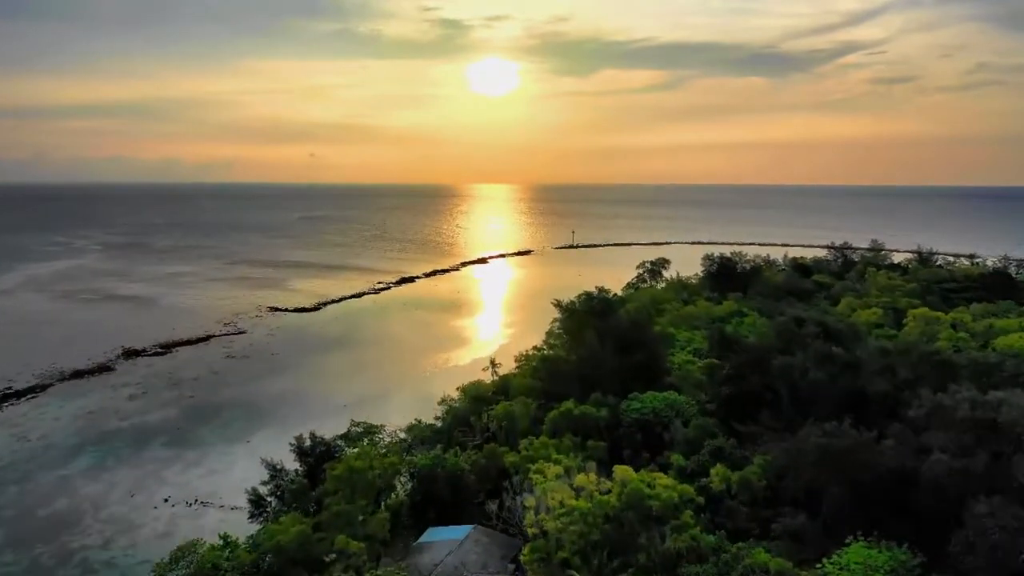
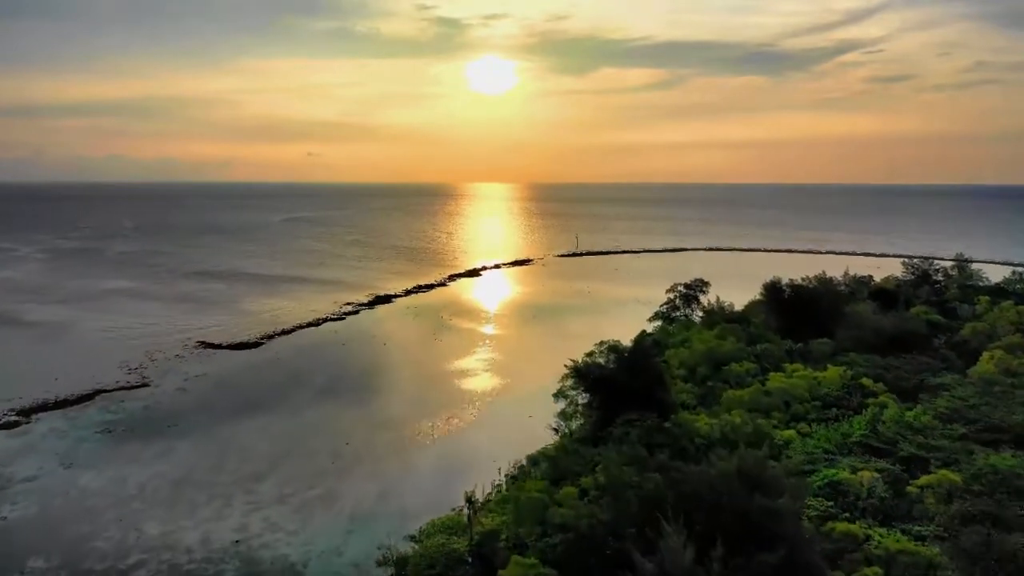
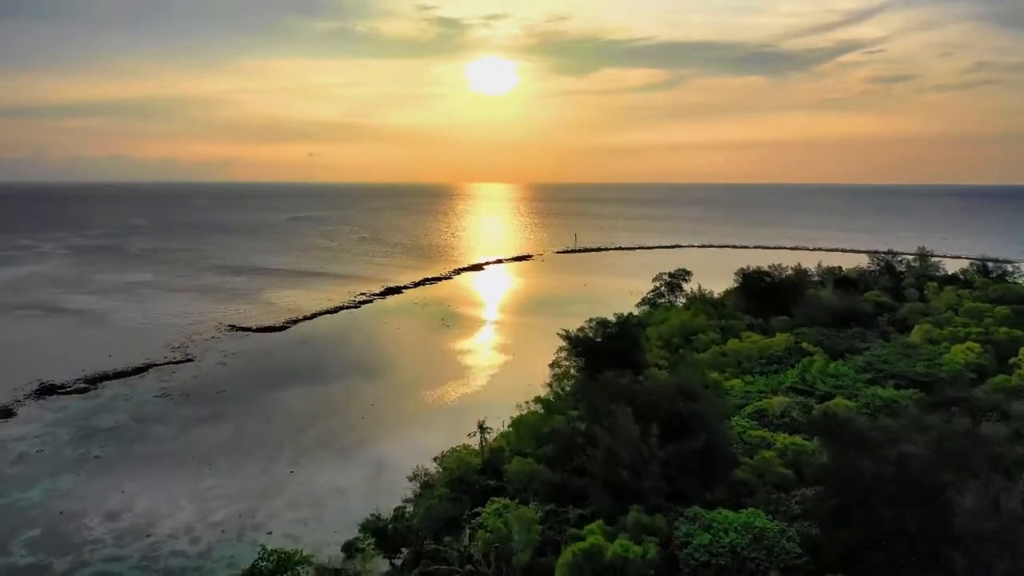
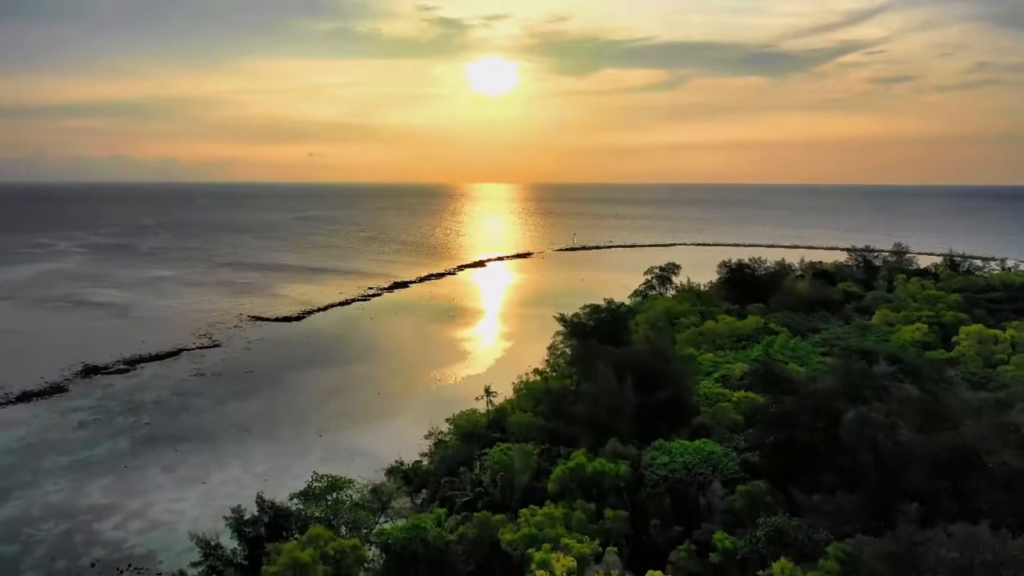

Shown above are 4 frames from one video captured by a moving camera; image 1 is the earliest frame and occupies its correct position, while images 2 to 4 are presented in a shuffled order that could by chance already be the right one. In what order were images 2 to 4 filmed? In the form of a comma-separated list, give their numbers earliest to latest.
4, 3, 2
